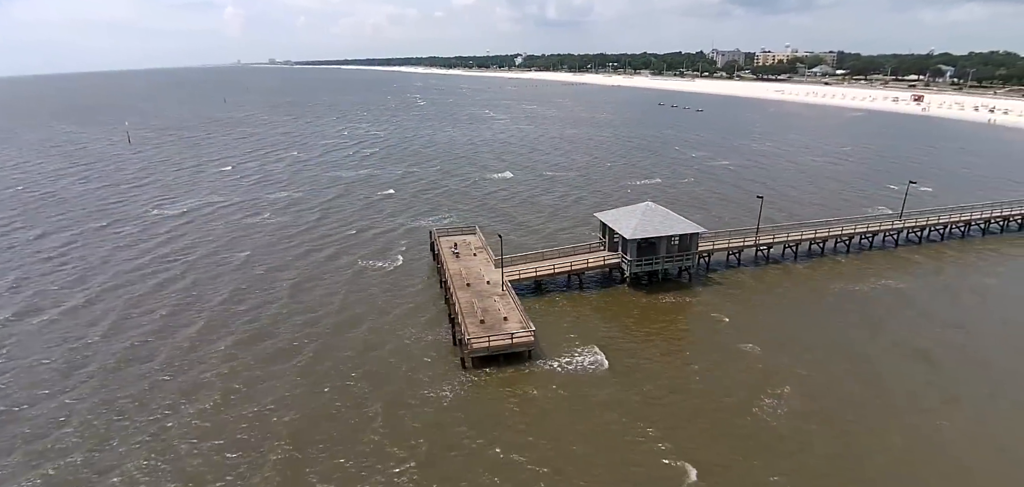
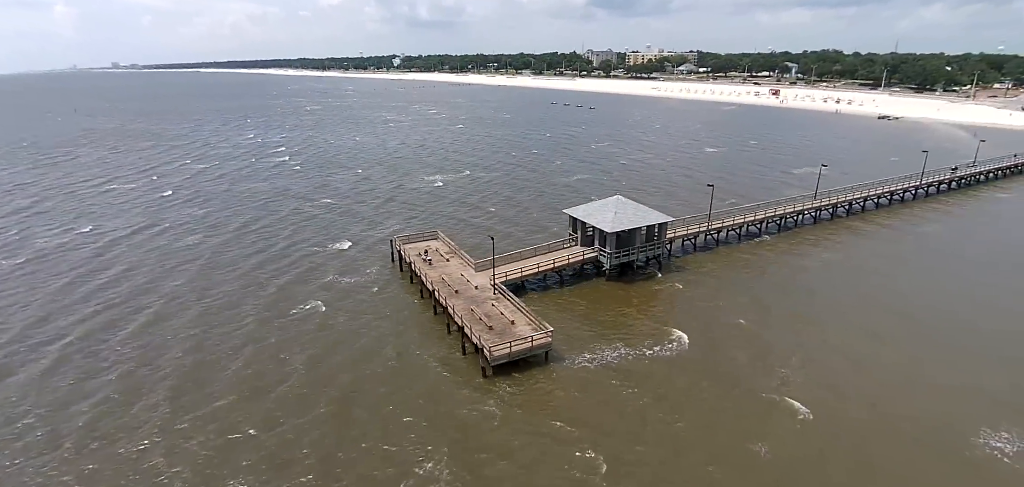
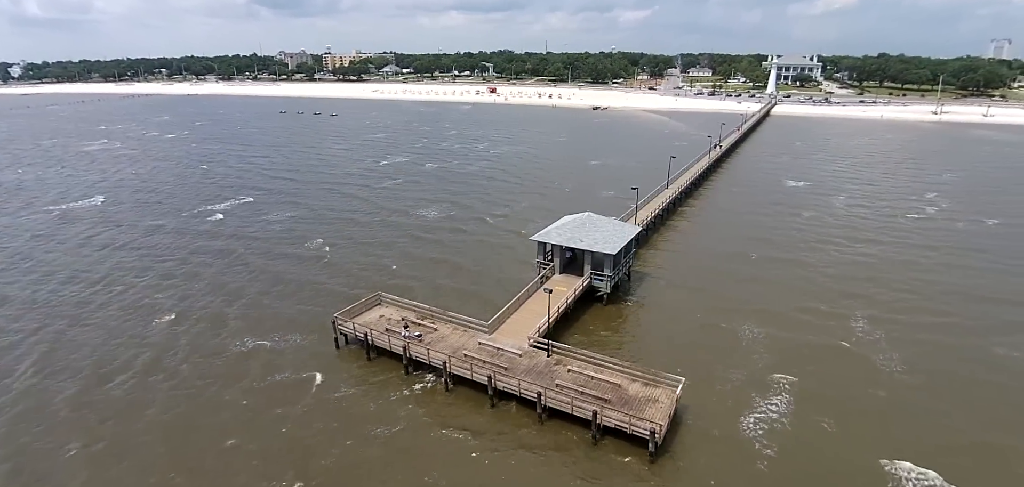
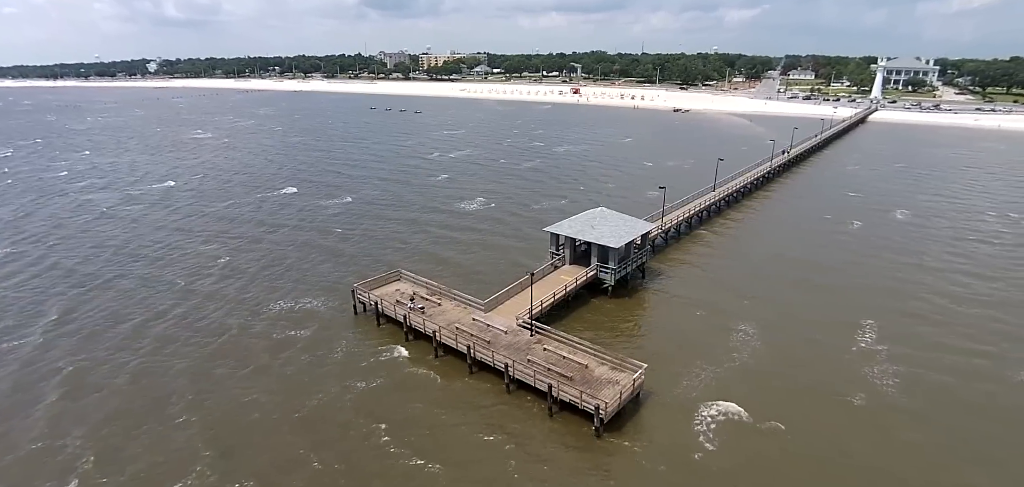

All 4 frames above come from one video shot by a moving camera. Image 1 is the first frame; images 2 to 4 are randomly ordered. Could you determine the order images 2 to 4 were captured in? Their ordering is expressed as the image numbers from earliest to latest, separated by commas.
2, 4, 3
